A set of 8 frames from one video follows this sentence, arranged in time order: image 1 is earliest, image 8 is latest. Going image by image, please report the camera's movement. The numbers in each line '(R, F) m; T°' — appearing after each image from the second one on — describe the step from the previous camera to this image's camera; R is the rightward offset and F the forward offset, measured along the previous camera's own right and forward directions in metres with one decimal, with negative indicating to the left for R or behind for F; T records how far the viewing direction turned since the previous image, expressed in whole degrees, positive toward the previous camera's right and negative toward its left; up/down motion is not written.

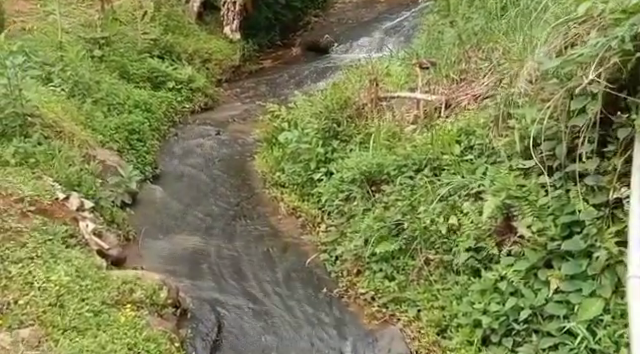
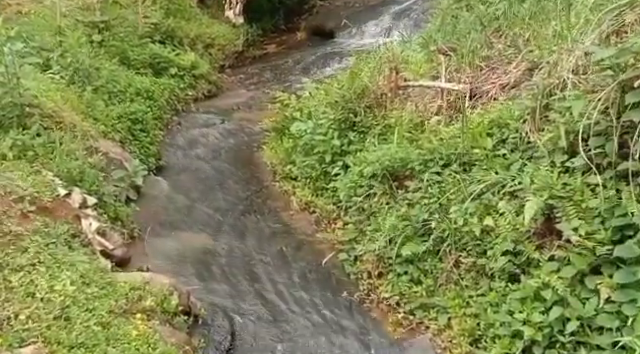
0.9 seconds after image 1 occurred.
(-0.2, +0.5) m; 0°
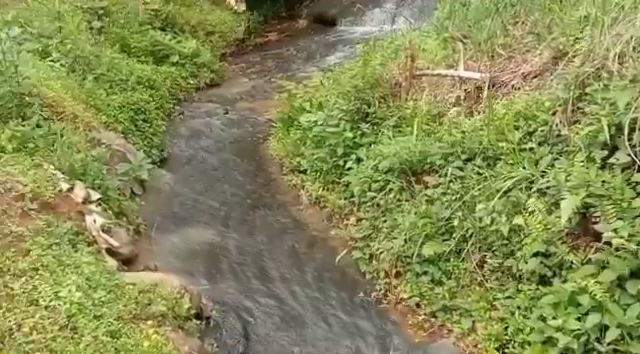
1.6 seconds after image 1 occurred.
(-0.2, +0.3) m; 0°
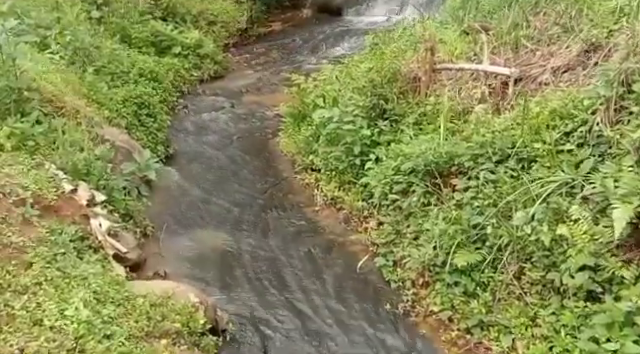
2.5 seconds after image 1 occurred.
(-0.2, +0.4) m; 0°
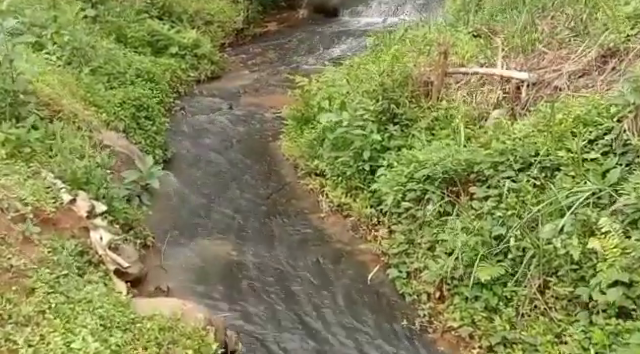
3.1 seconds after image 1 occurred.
(-0.2, +0.3) m; +1°
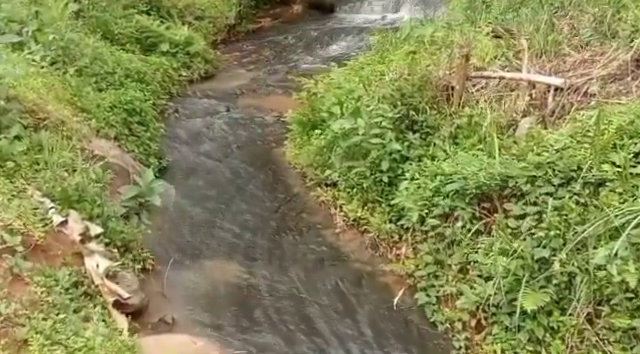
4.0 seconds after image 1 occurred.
(-0.3, +0.6) m; +1°
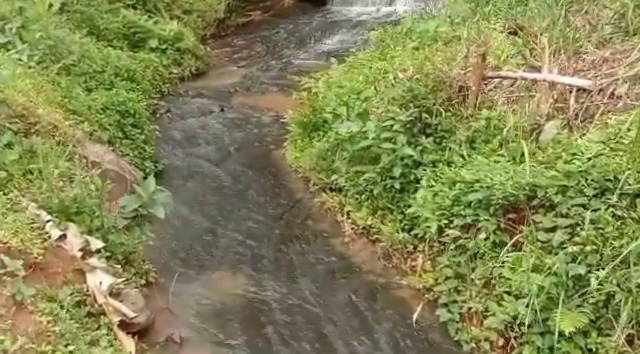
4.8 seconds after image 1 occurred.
(-0.3, +0.4) m; +2°
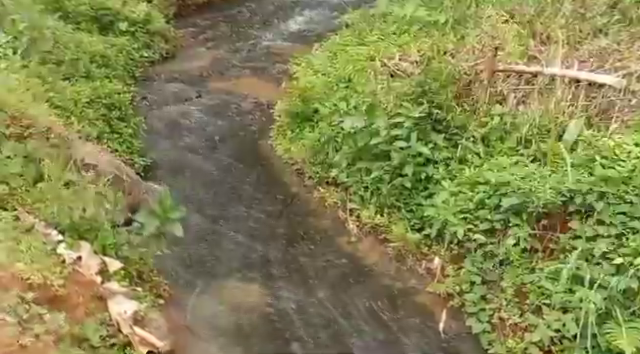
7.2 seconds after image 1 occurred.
(-0.6, +0.3) m; +5°
